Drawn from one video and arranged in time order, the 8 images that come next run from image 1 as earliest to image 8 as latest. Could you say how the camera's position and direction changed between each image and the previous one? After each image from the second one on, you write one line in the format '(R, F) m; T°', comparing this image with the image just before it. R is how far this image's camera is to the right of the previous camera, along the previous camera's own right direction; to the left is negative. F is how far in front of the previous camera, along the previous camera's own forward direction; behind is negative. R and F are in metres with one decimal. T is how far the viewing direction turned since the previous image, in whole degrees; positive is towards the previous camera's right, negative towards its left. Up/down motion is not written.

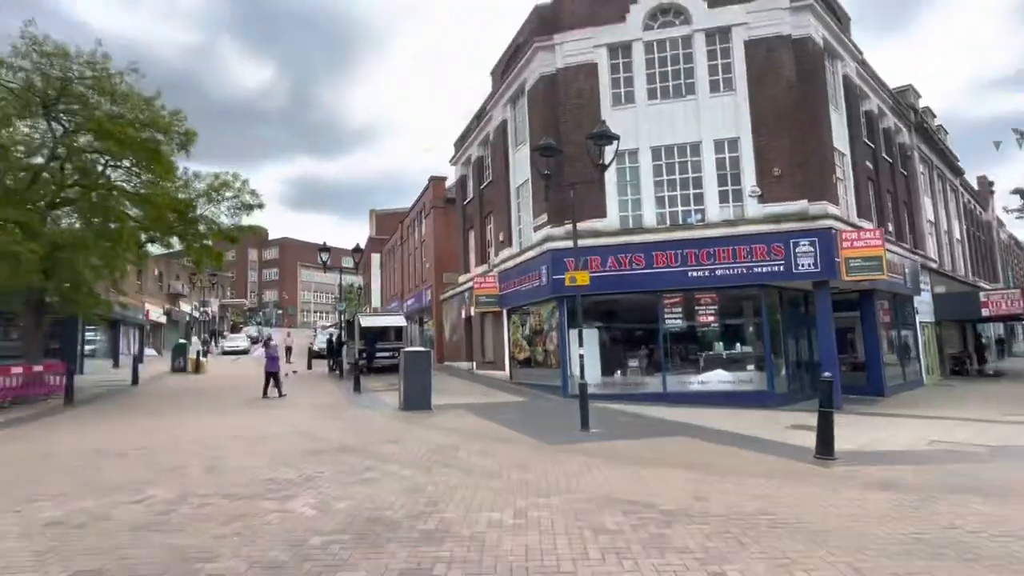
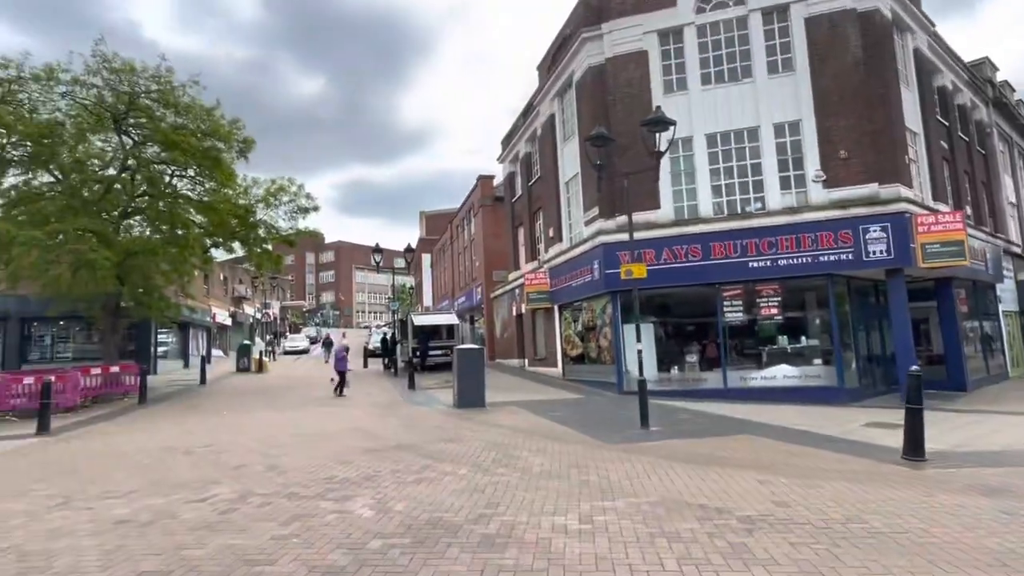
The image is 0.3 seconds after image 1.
(-0.1, +0.2) m; -5°
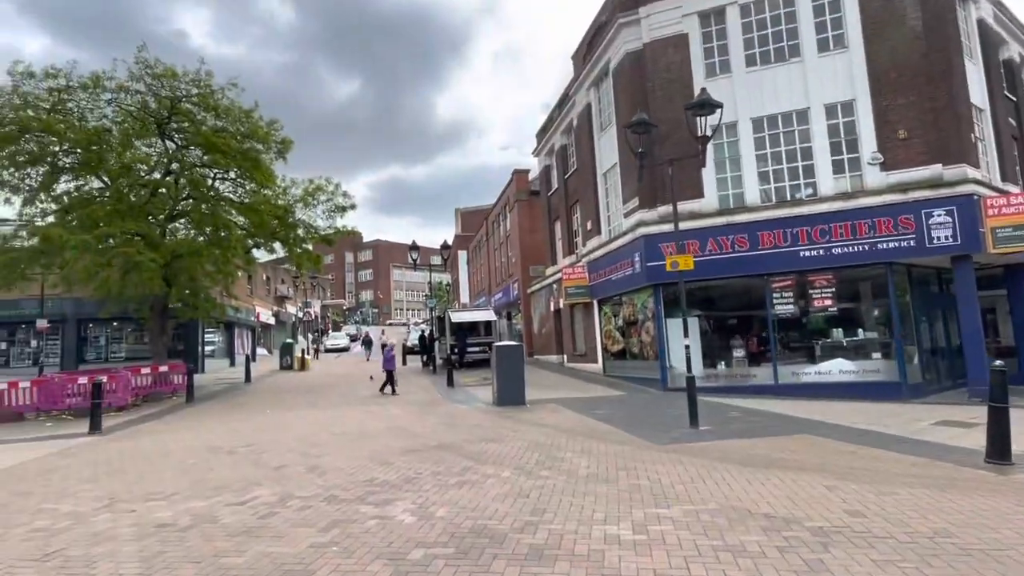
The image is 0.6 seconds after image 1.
(-0.1, +0.4) m; -4°
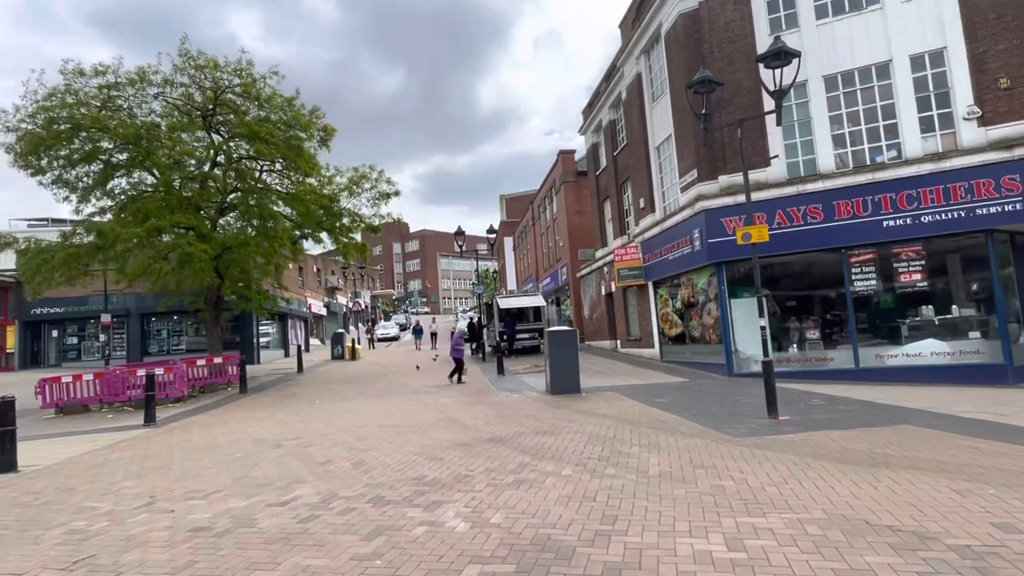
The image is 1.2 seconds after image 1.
(-0.1, +0.8) m; -5°
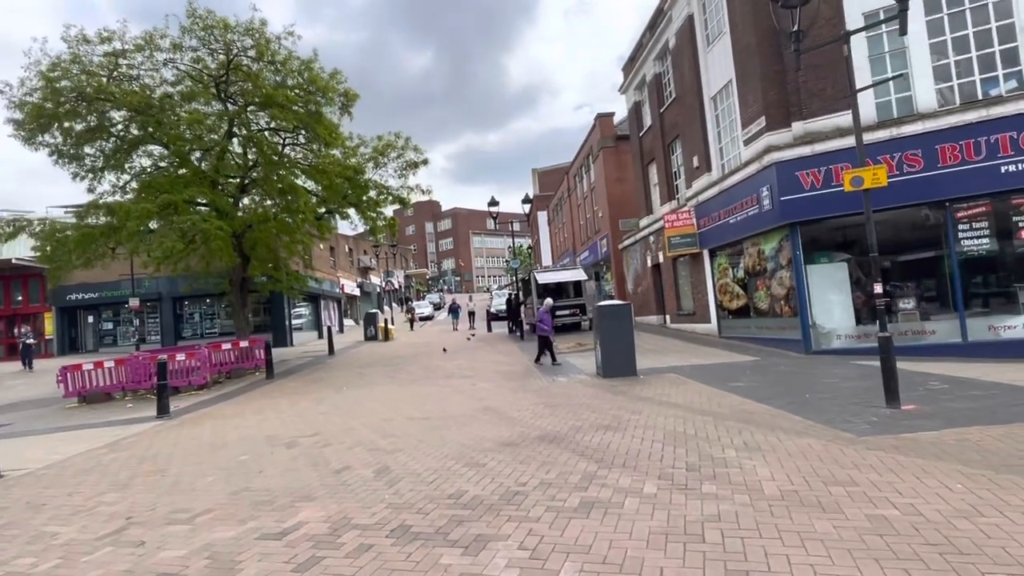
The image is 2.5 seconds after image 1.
(-0.3, +1.7) m; -3°
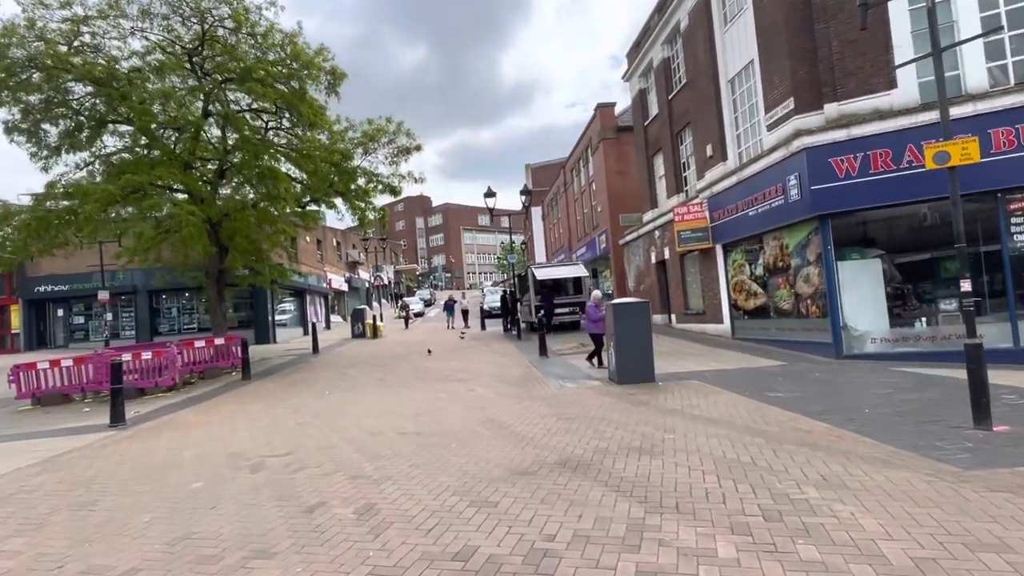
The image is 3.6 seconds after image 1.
(-0.3, +1.4) m; +1°
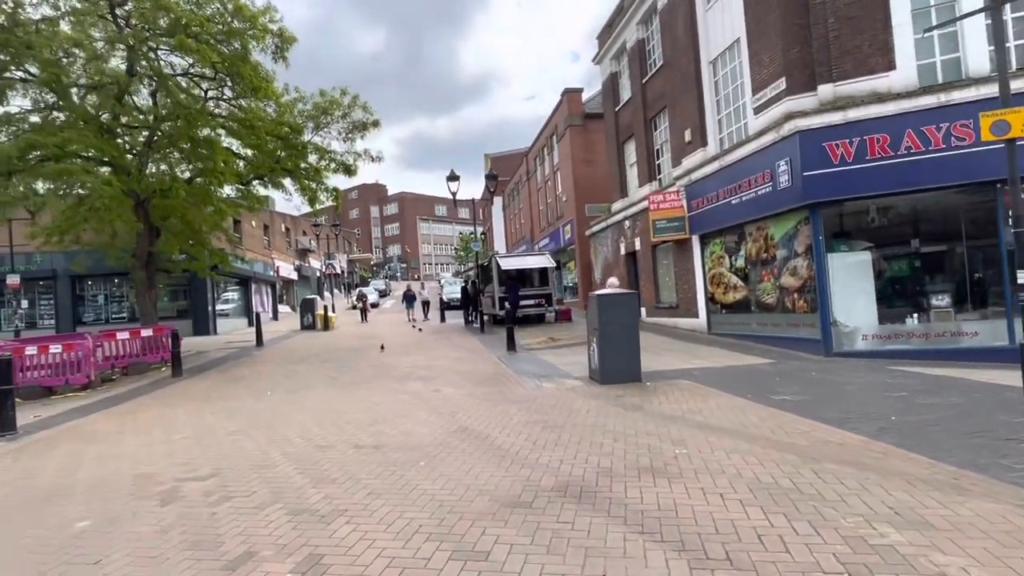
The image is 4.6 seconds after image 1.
(-0.3, +1.3) m; +5°
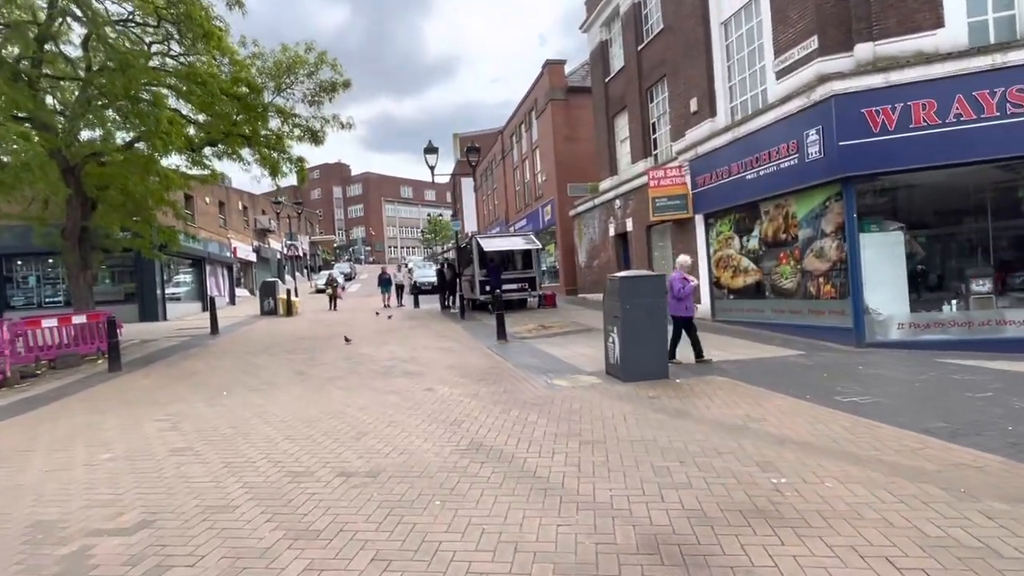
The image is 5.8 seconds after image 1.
(-0.7, +1.6) m; +4°
